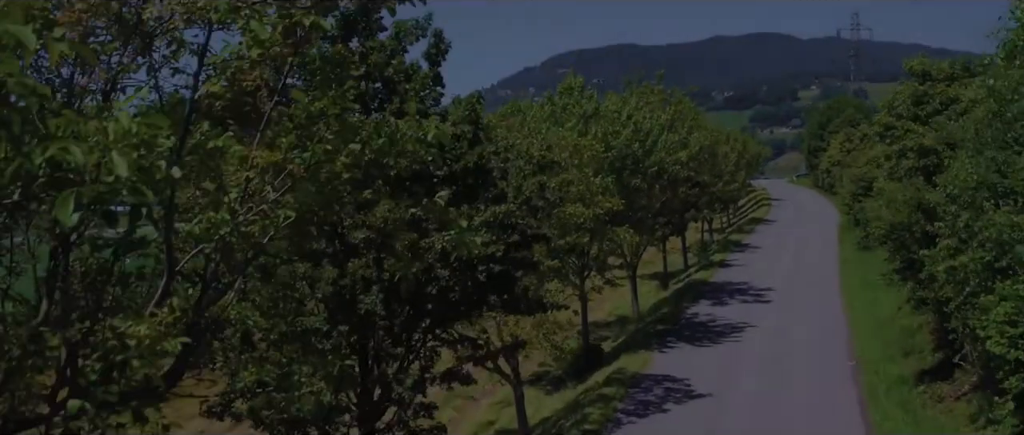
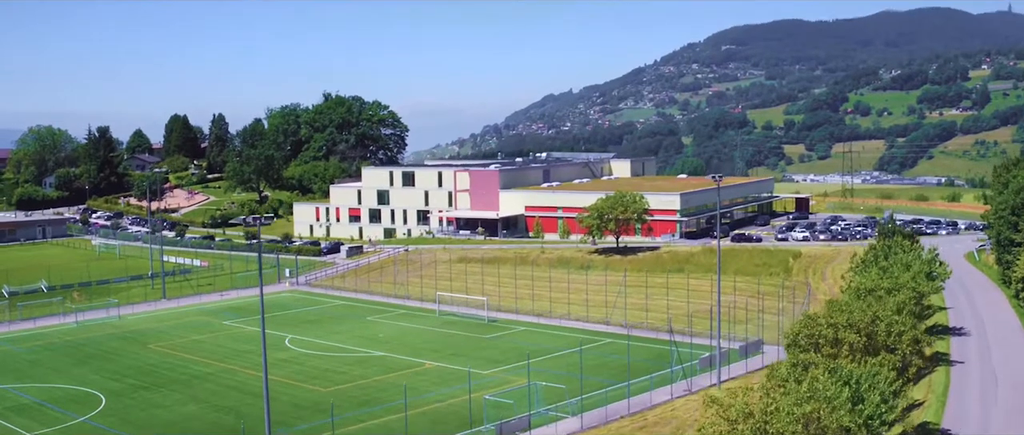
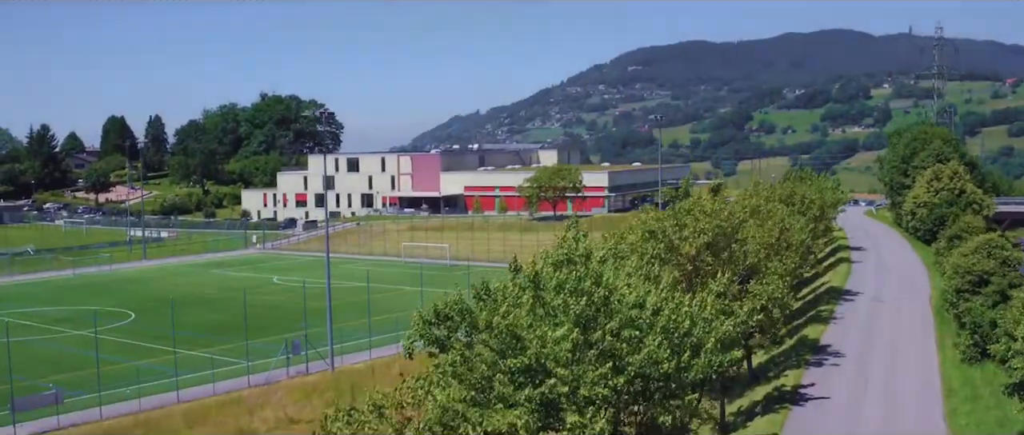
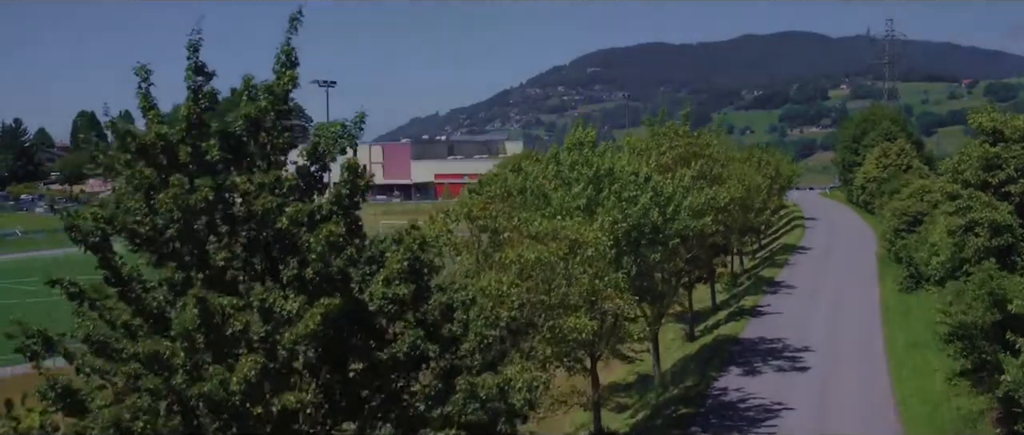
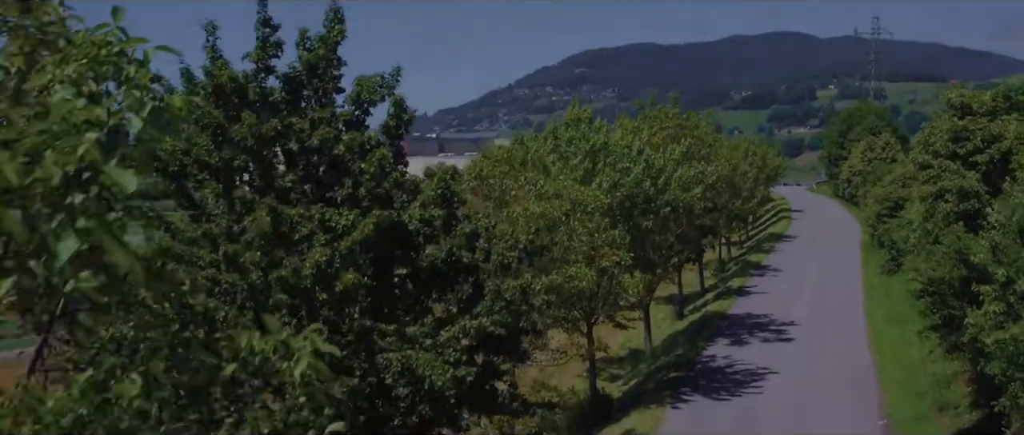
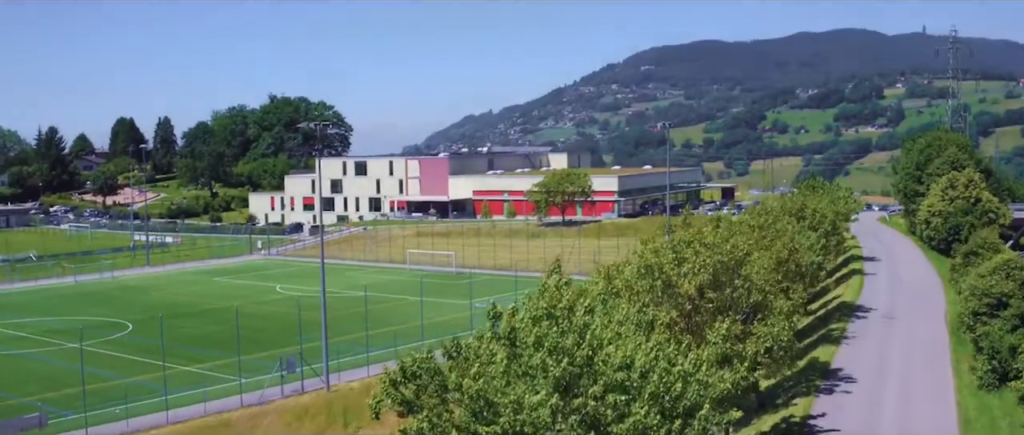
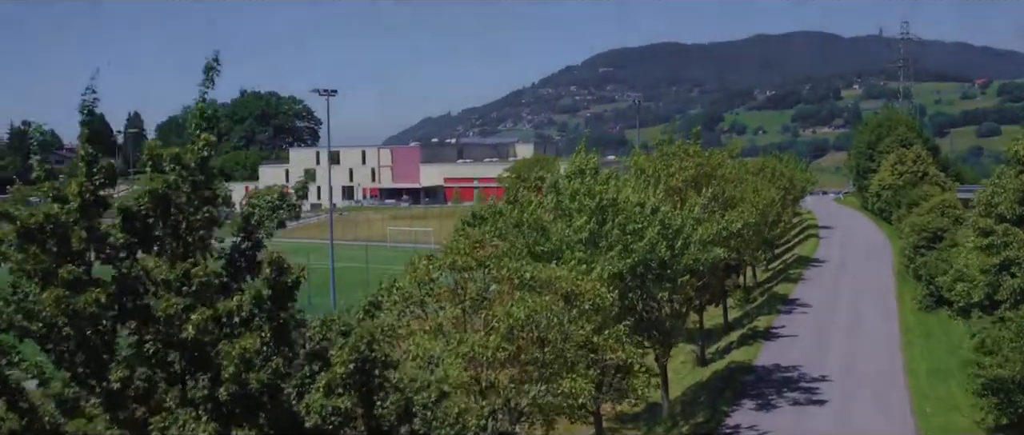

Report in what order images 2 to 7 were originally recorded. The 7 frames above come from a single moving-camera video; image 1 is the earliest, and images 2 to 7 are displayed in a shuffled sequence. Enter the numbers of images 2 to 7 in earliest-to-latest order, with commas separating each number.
5, 4, 7, 3, 6, 2
